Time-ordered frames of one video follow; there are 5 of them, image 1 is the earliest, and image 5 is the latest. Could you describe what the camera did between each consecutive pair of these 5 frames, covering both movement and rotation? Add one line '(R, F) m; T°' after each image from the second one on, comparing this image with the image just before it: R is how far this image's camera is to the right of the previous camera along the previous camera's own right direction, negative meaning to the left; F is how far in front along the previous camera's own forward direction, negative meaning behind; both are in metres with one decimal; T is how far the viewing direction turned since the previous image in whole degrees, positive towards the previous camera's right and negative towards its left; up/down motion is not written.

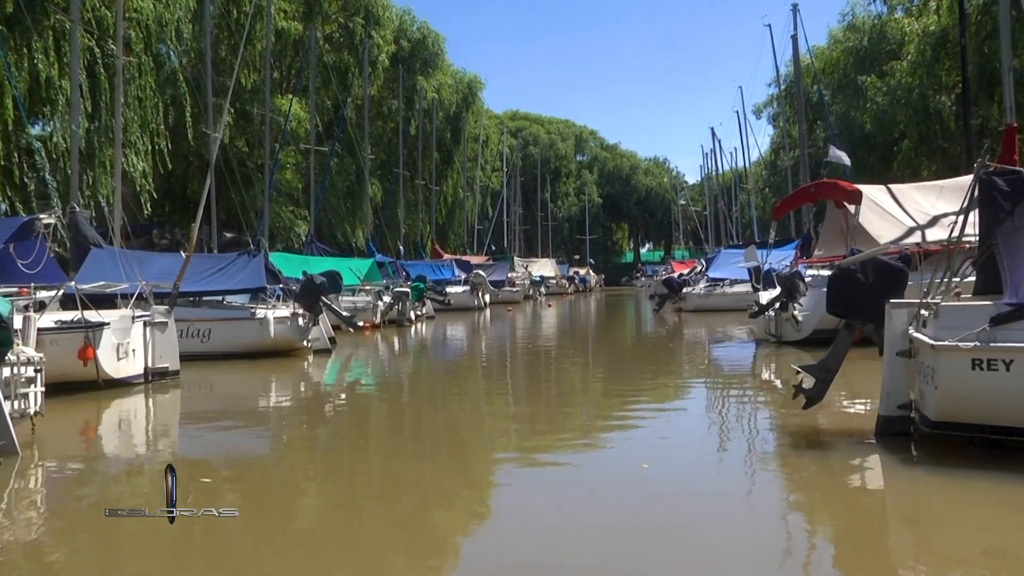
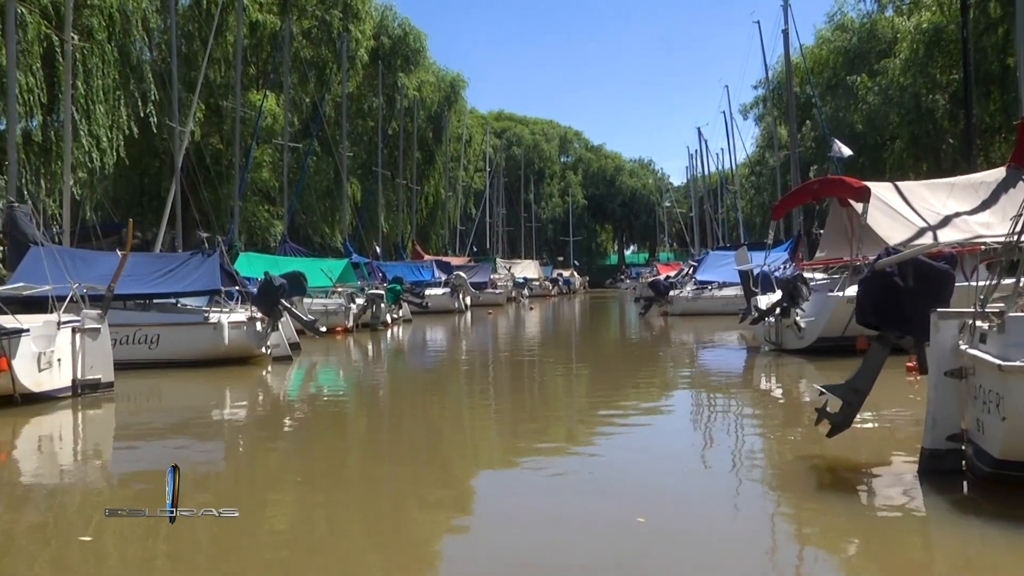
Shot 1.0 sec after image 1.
(+0.1, +0.9) m; +1°
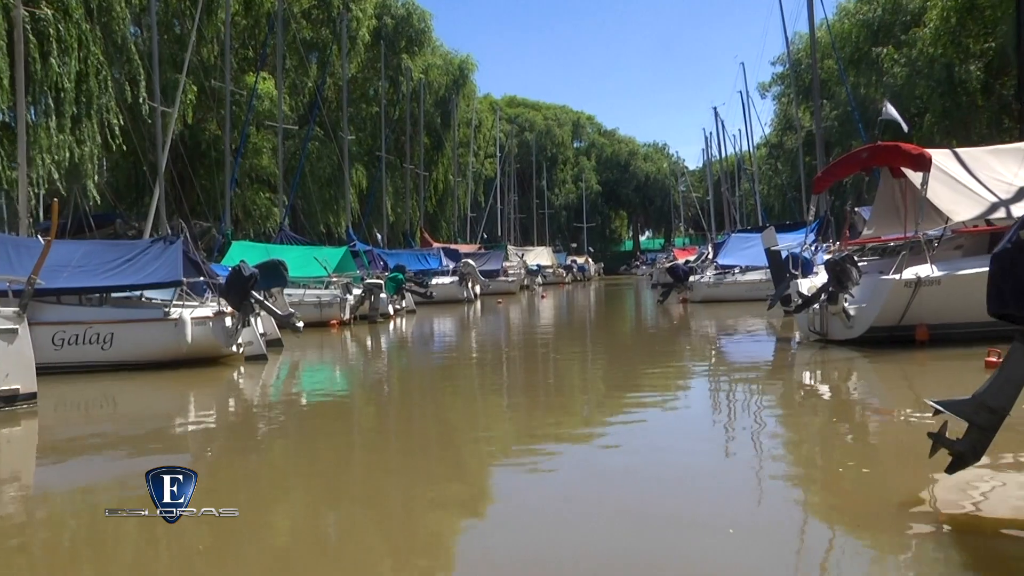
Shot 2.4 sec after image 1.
(+0.1, +1.4) m; -1°
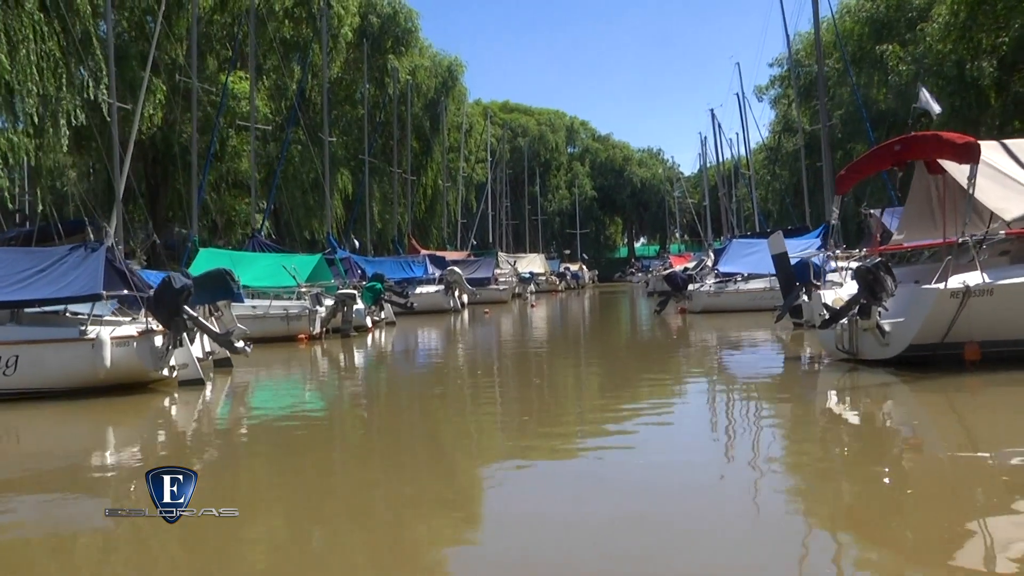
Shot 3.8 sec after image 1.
(+0.2, +1.4) m; 0°
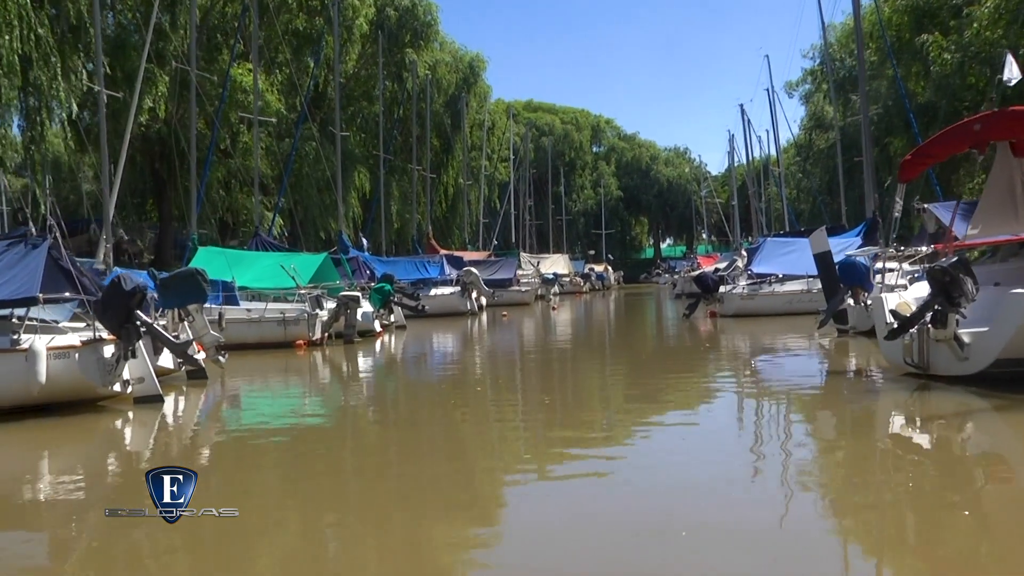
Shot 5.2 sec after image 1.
(+0.2, +1.3) m; -2°
